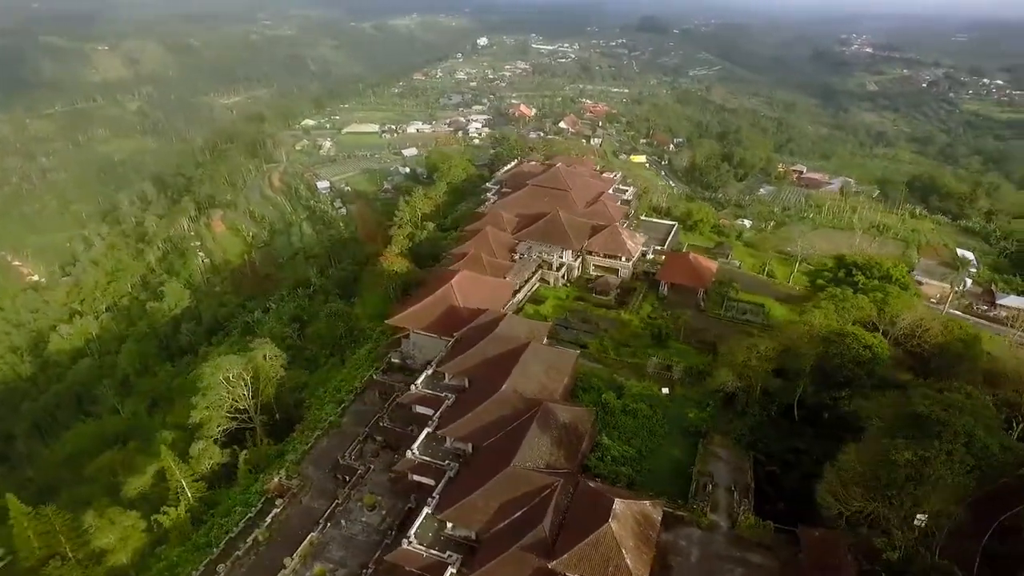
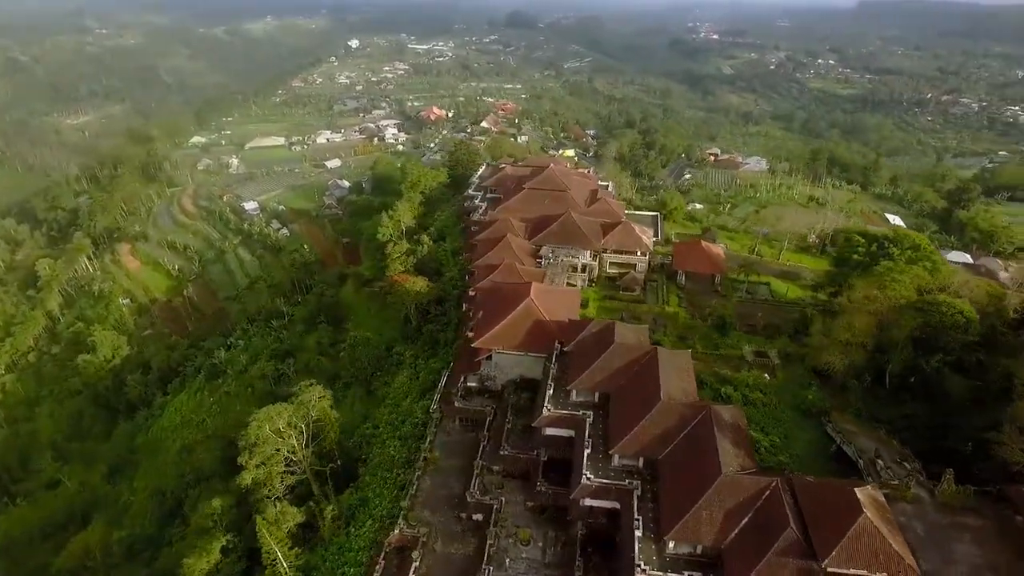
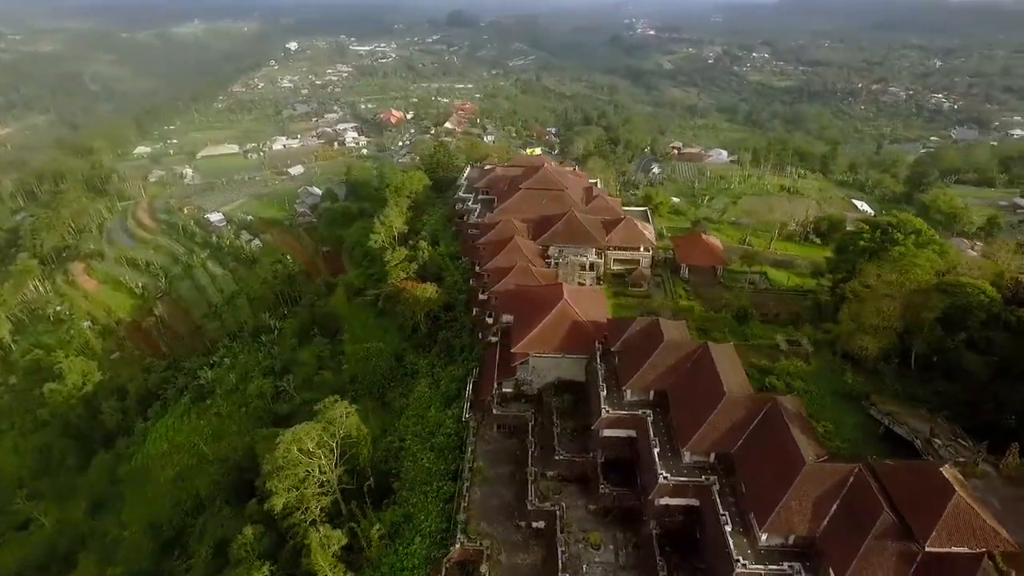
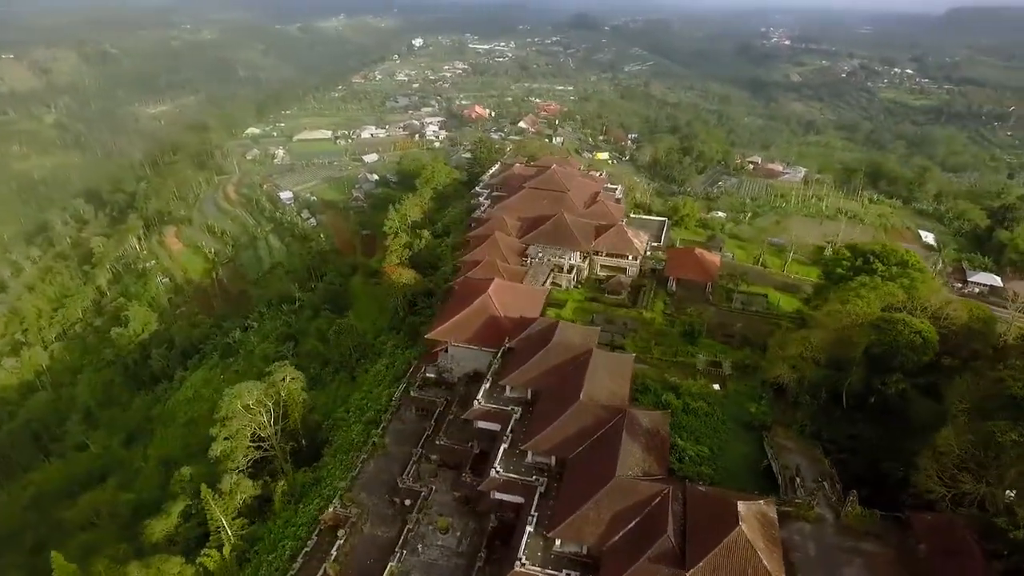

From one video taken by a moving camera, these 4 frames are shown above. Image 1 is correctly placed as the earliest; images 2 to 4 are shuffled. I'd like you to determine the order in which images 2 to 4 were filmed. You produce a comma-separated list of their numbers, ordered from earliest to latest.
4, 2, 3
